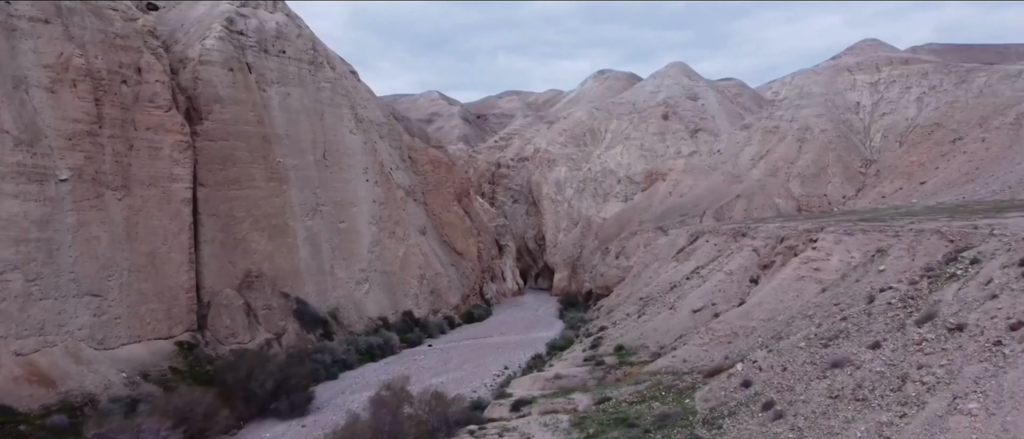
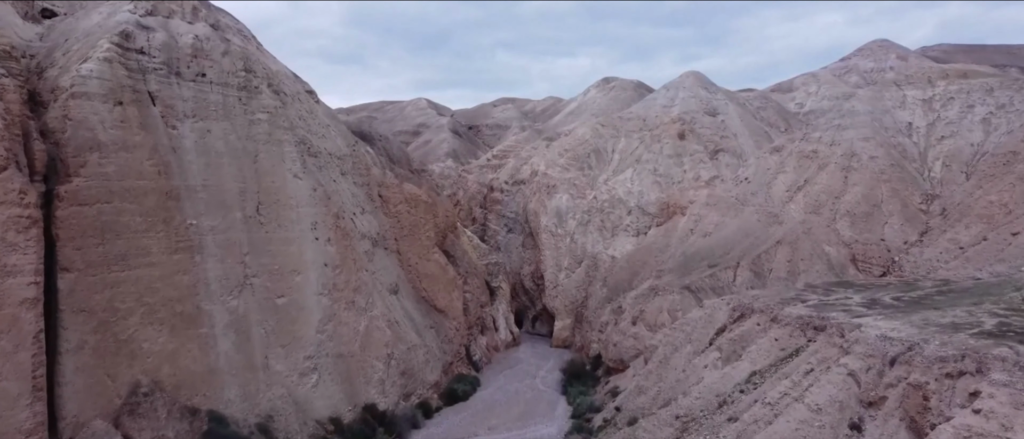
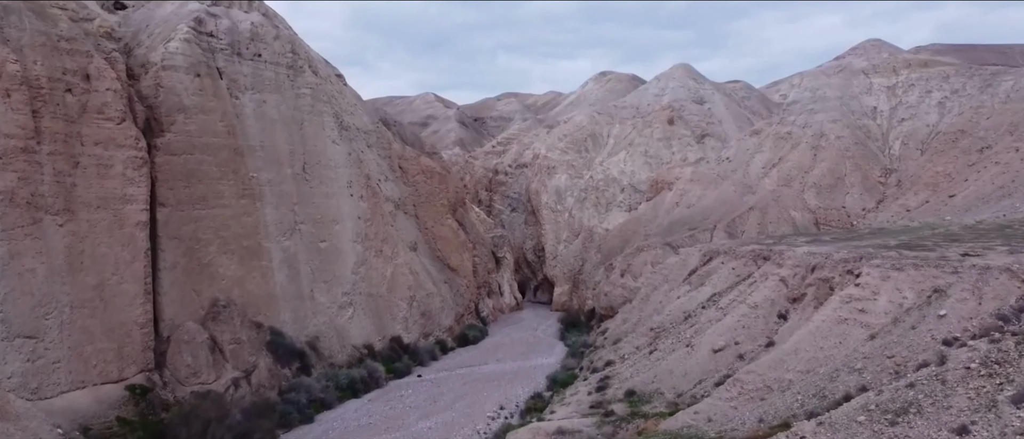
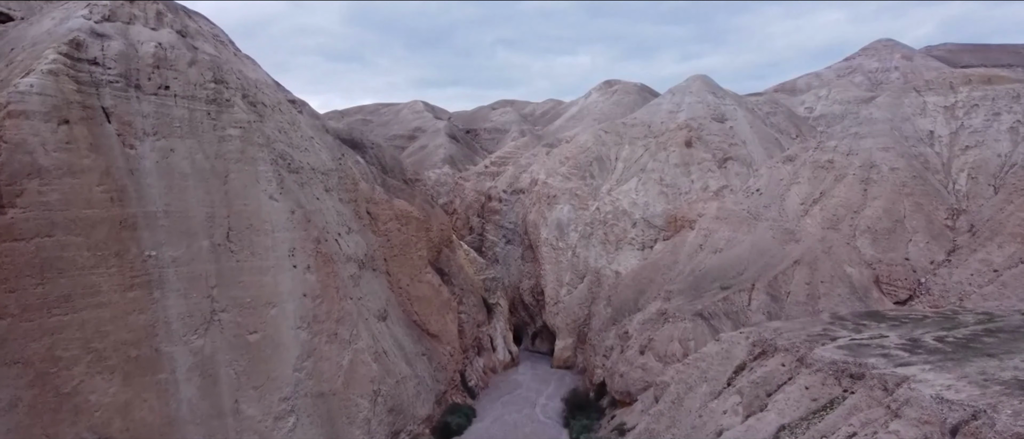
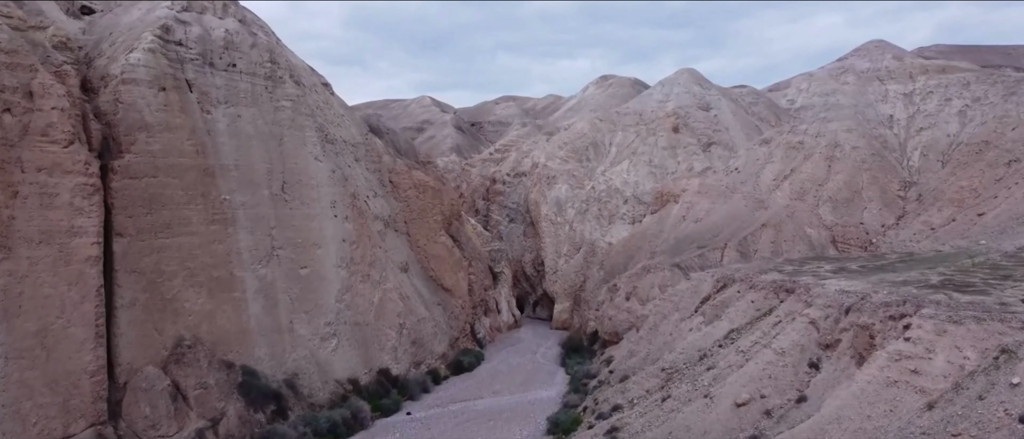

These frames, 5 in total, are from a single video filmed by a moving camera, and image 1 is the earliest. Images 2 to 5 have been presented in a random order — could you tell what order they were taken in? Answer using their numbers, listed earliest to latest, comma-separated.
3, 5, 2, 4
